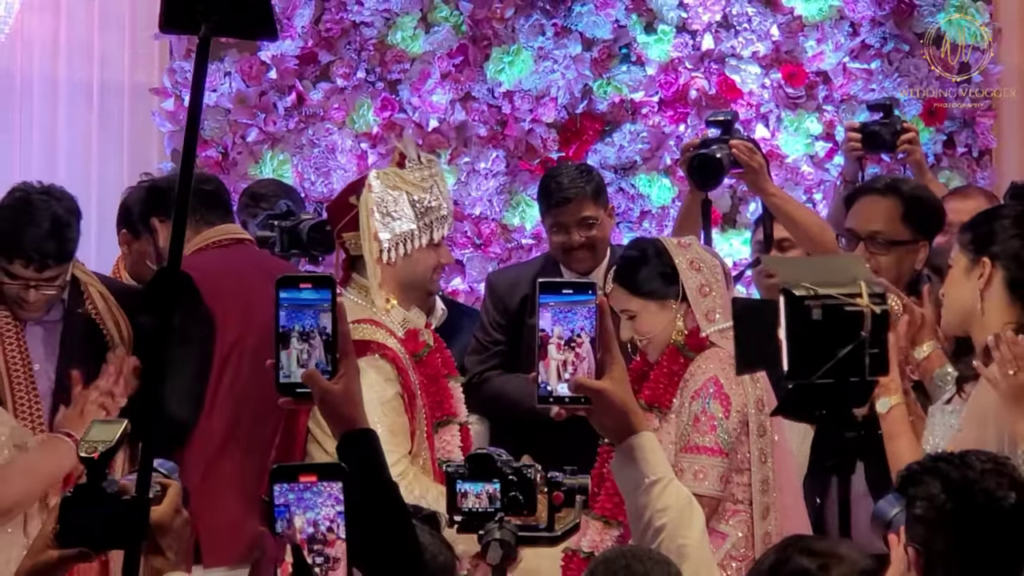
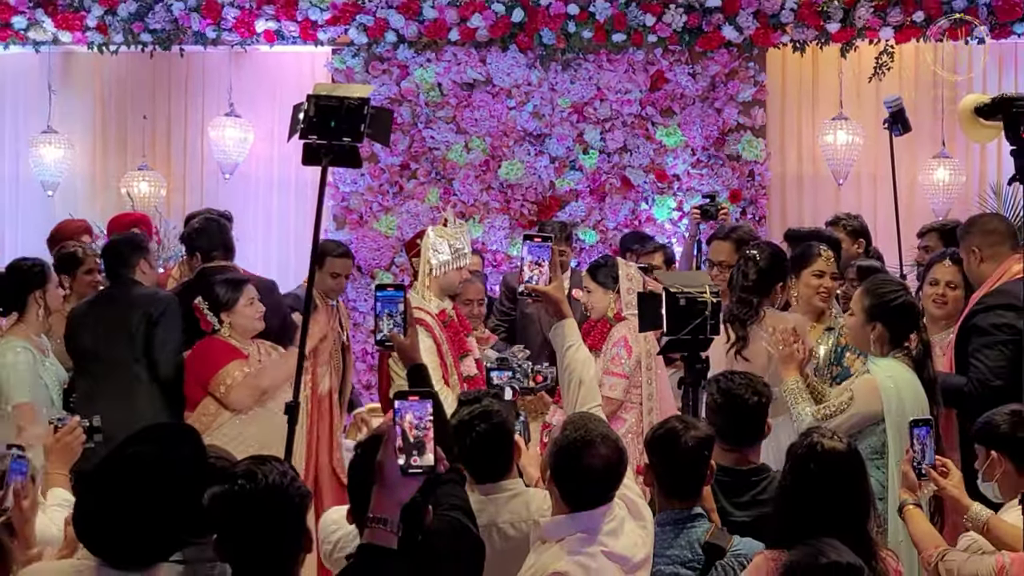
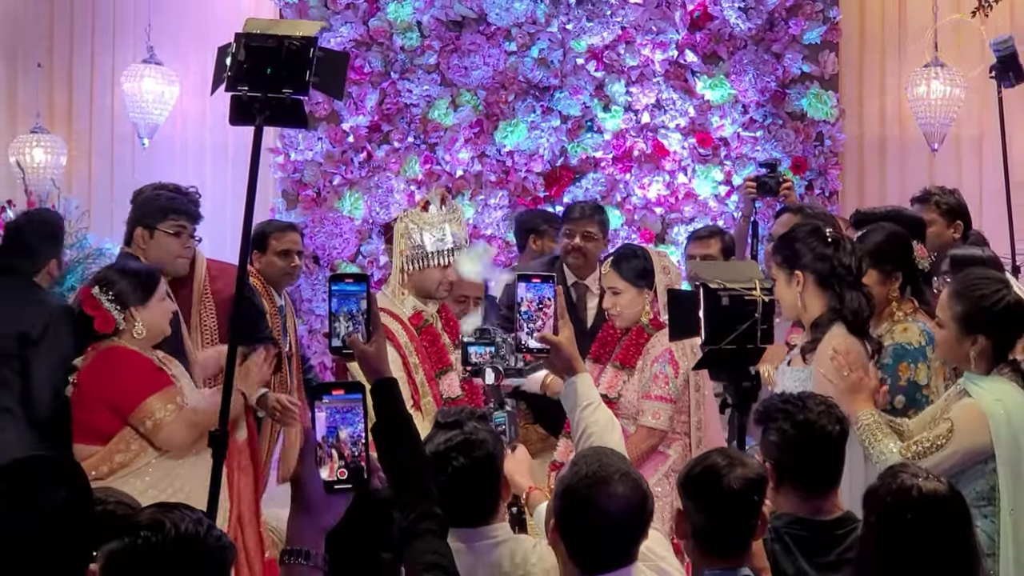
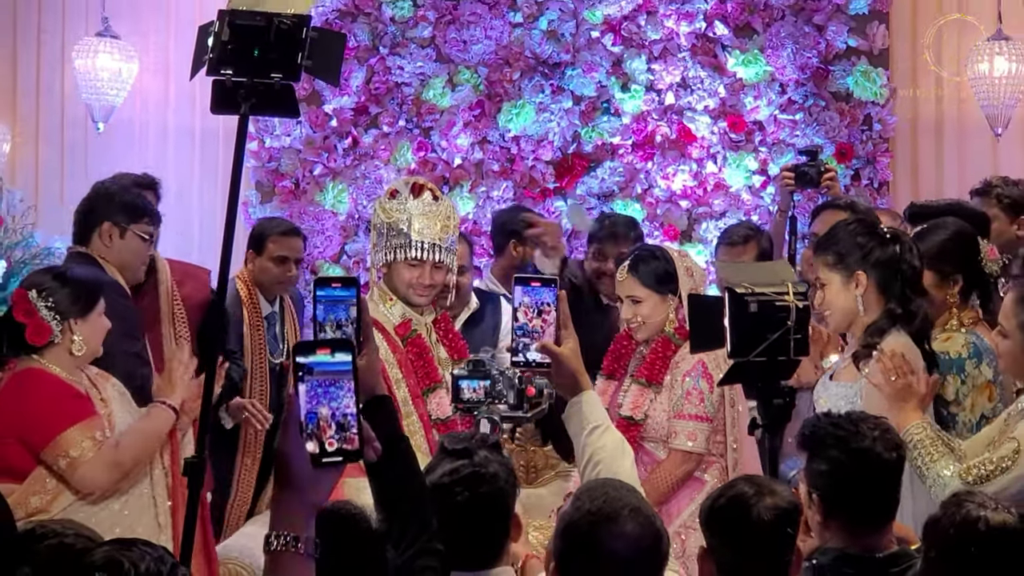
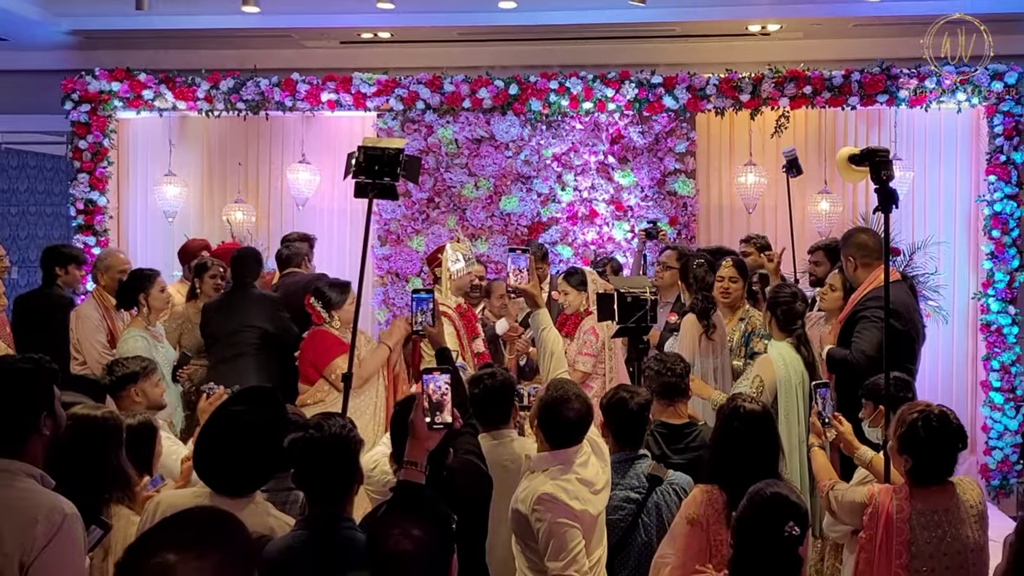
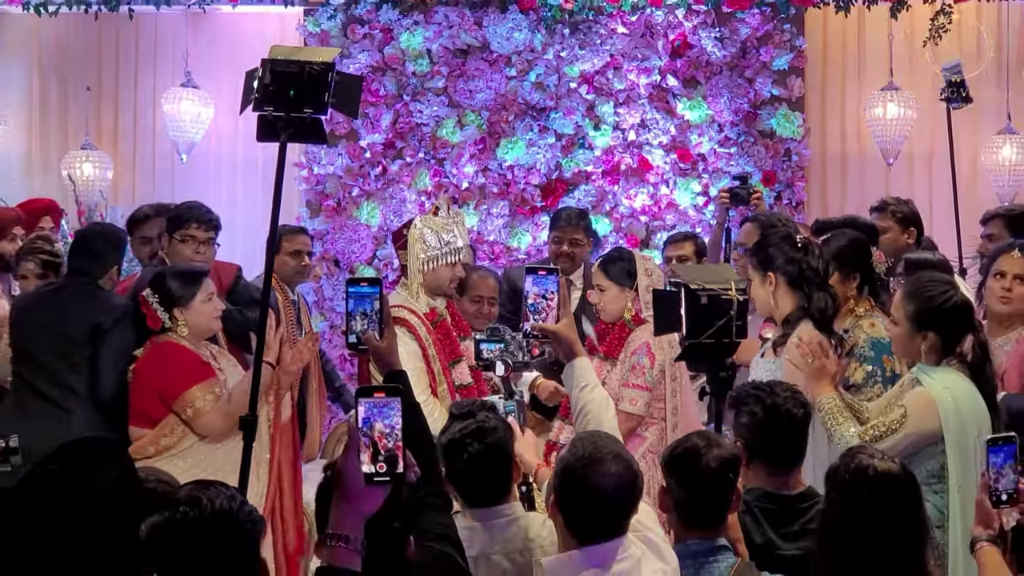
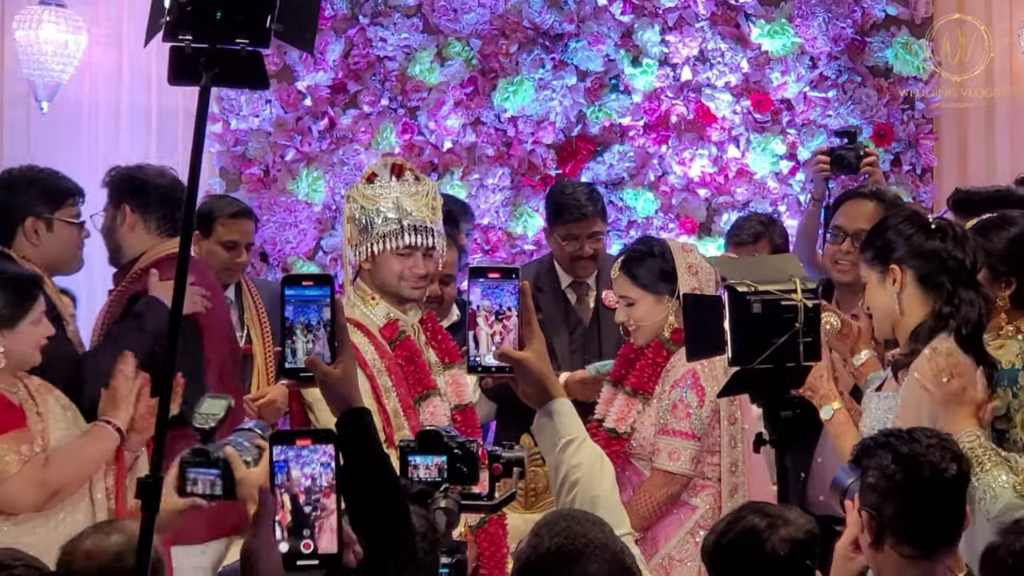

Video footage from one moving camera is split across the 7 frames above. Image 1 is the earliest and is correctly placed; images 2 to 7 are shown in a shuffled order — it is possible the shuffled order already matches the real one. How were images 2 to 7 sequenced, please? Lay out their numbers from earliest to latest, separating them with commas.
7, 4, 3, 6, 2, 5
